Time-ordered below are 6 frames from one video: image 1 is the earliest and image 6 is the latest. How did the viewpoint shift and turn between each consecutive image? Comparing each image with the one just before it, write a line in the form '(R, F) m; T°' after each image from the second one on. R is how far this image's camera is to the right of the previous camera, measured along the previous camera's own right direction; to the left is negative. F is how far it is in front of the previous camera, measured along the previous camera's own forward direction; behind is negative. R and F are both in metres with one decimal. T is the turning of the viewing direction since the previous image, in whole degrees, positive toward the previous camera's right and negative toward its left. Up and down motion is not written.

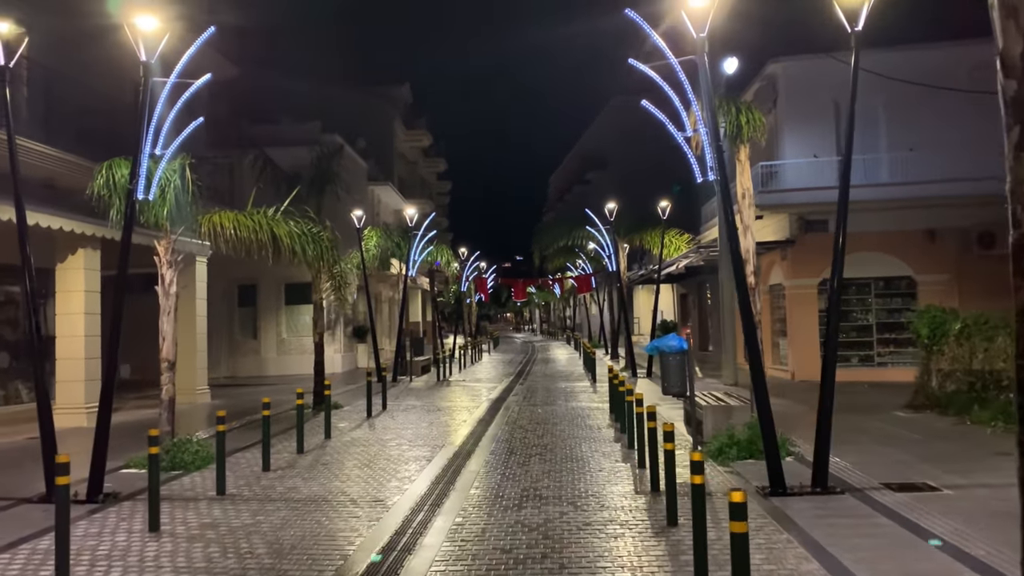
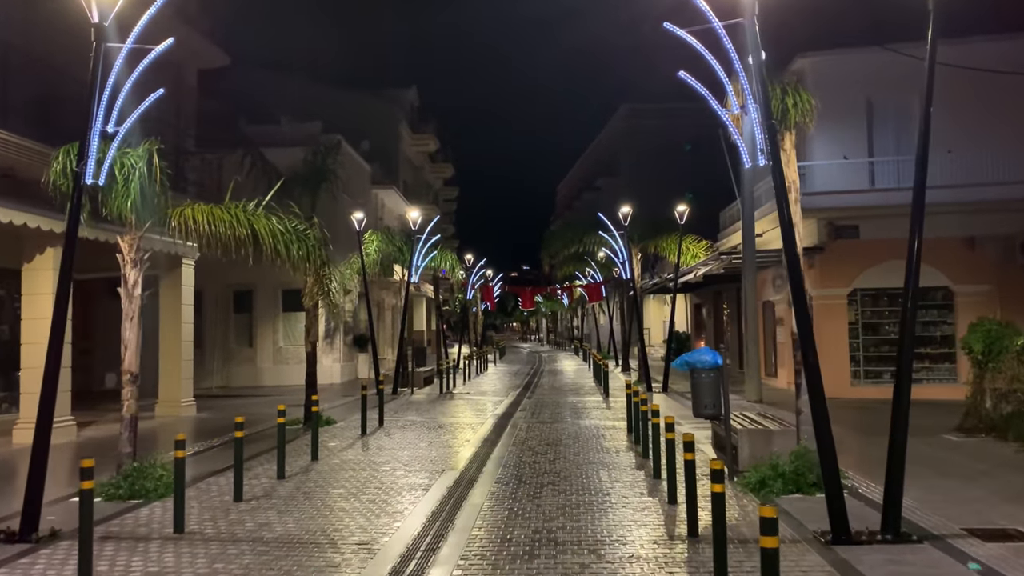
(0.0, +1.4) m; 0°
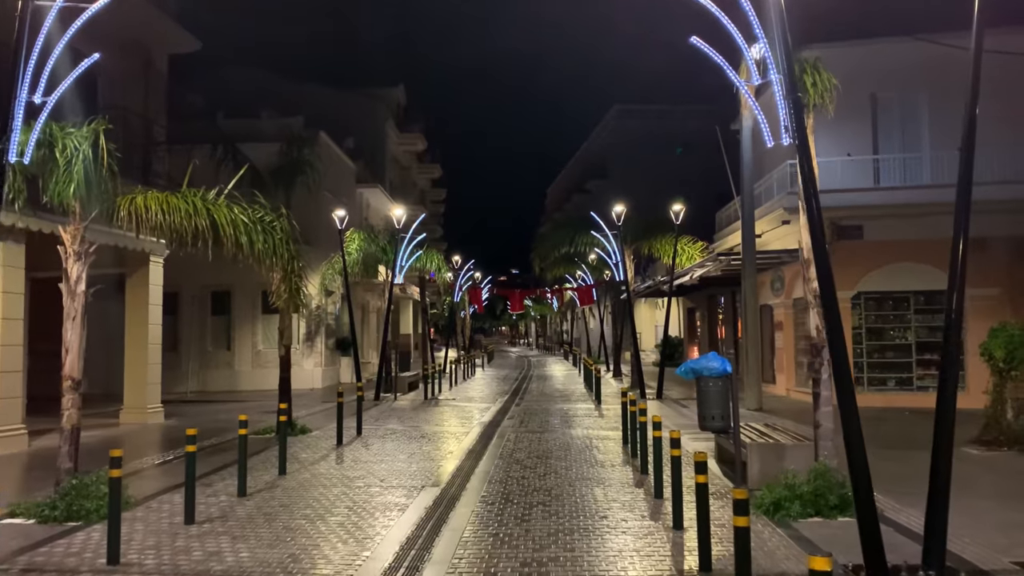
(0.0, +1.0) m; +1°
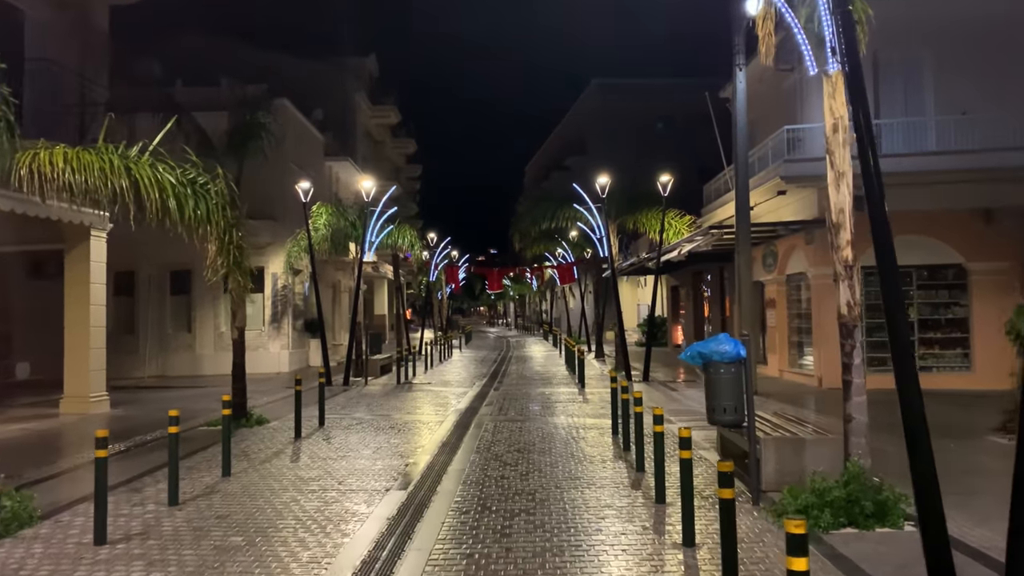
(0.0, +1.4) m; +1°
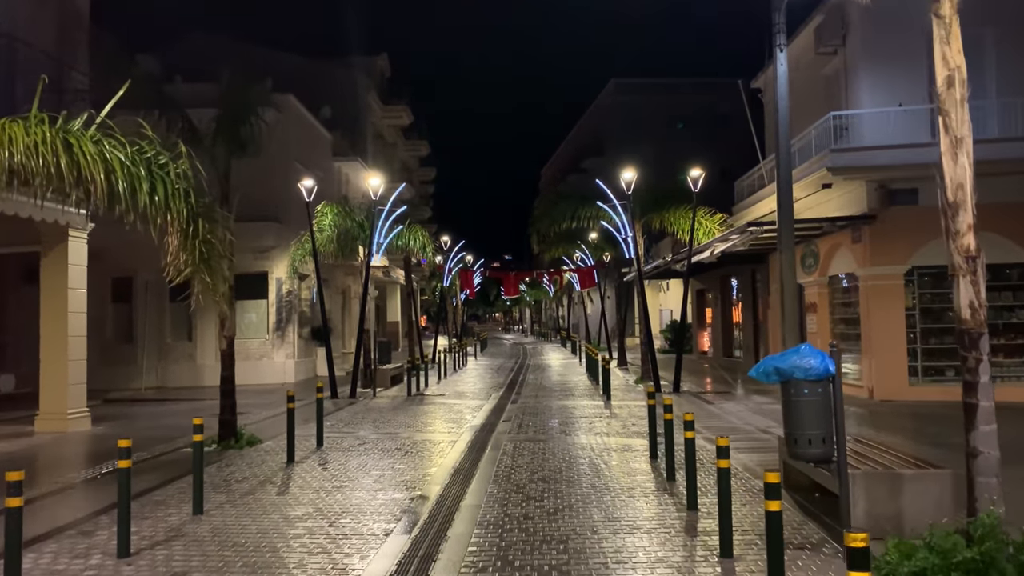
(-0.1, +1.5) m; -1°
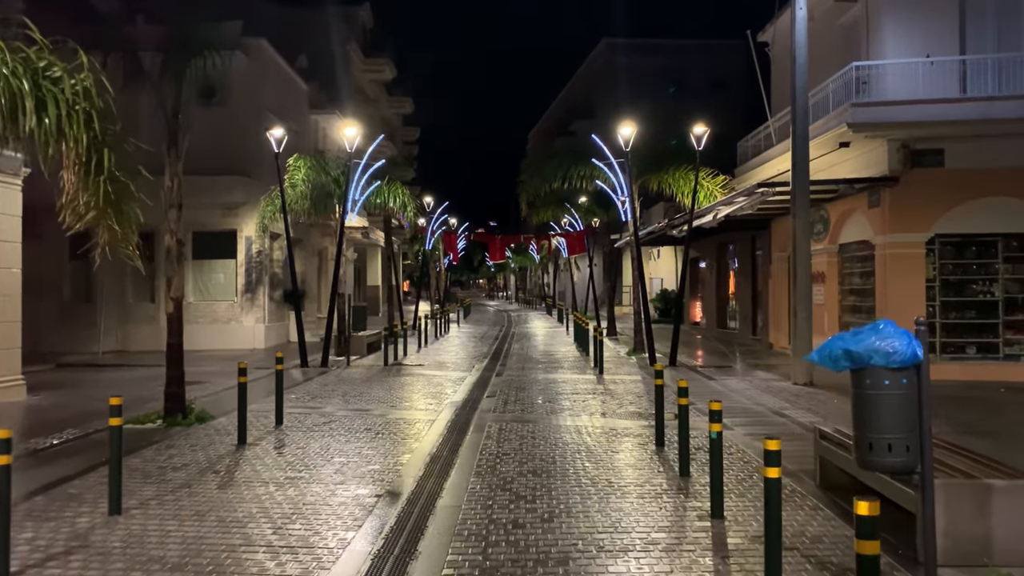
(0.0, +1.5) m; +1°
